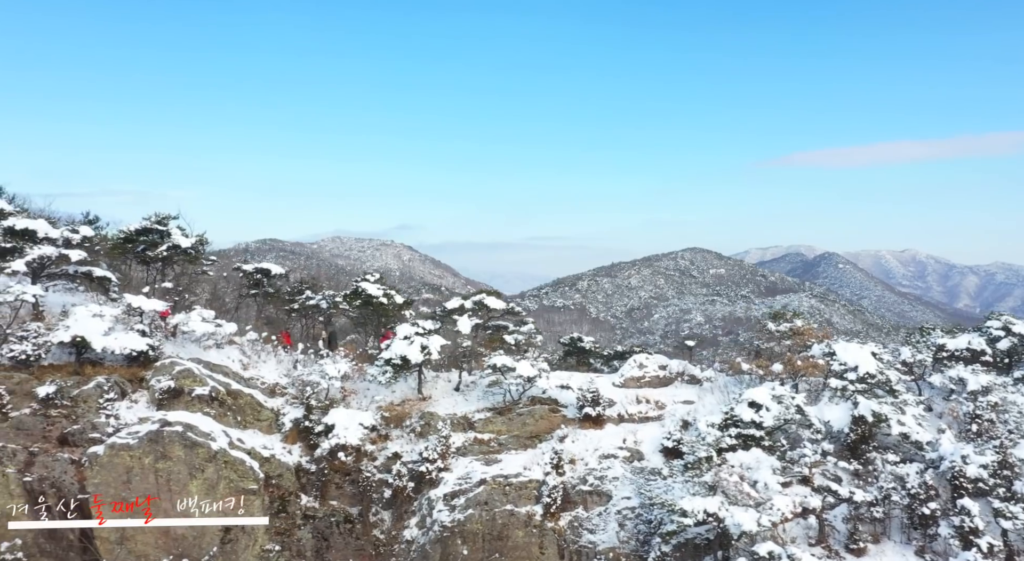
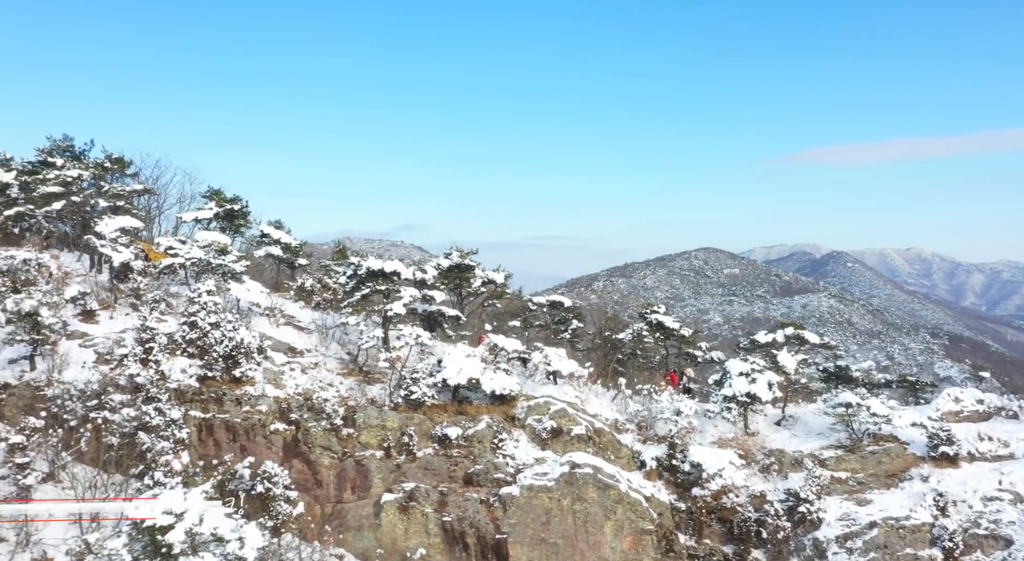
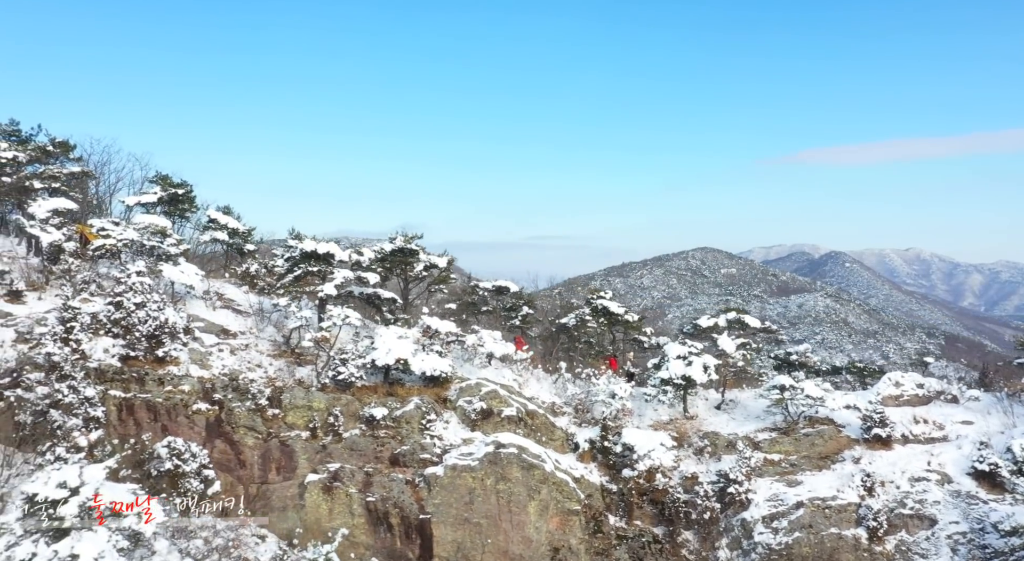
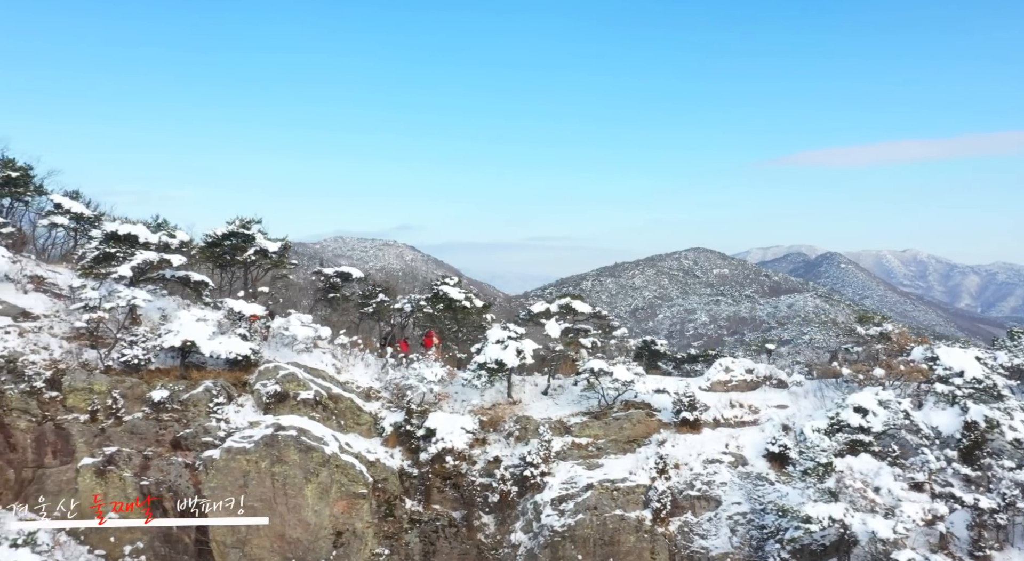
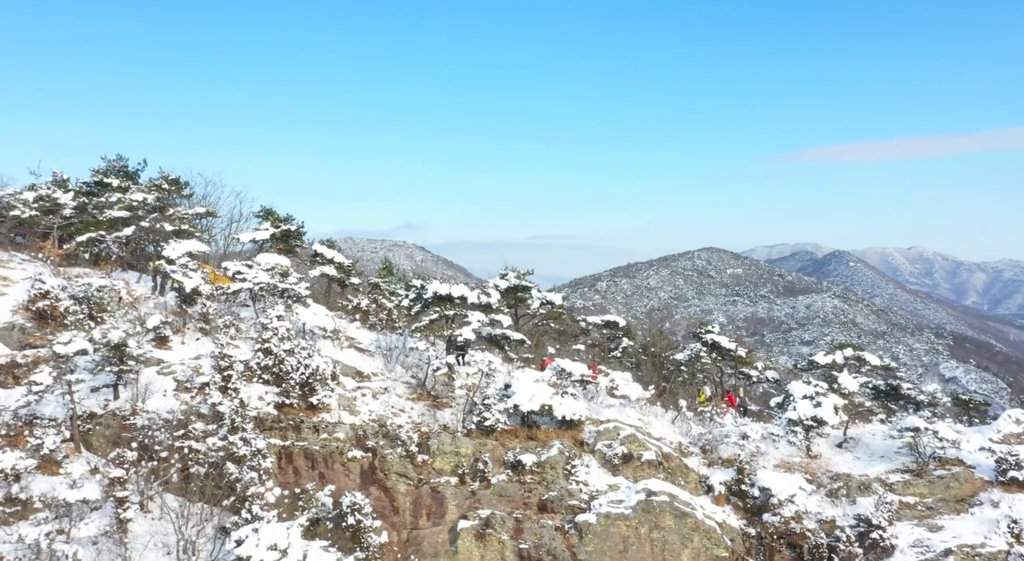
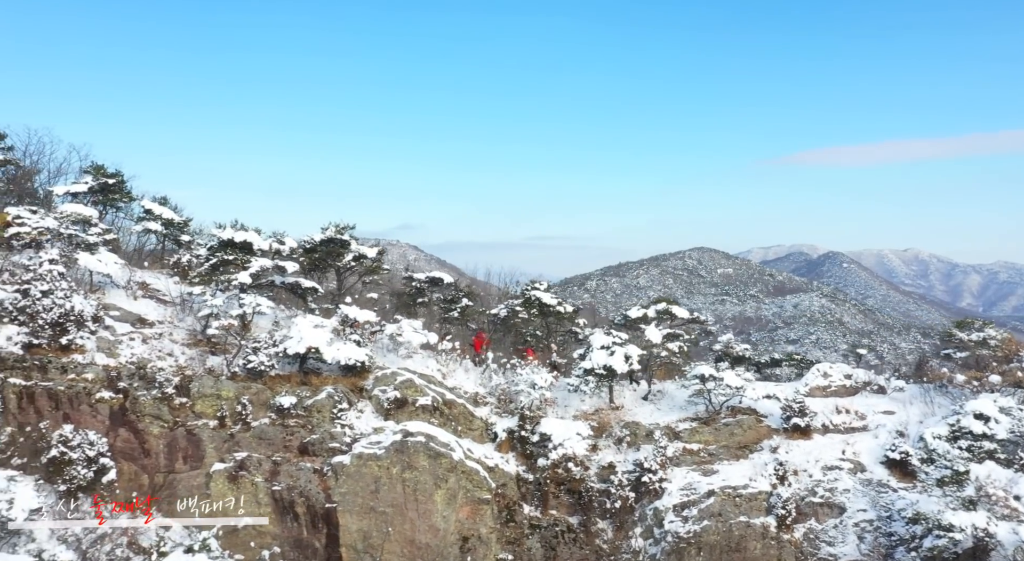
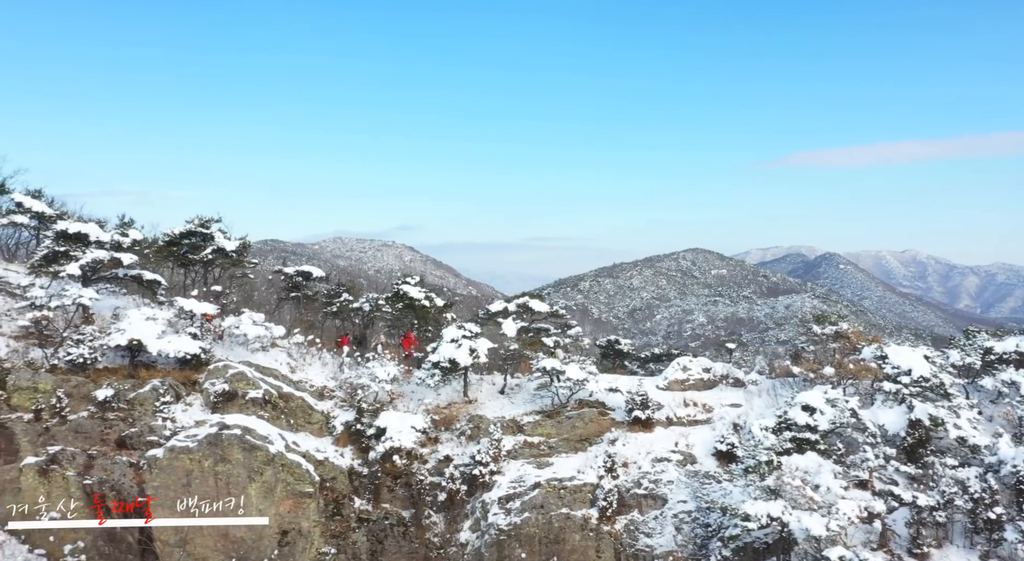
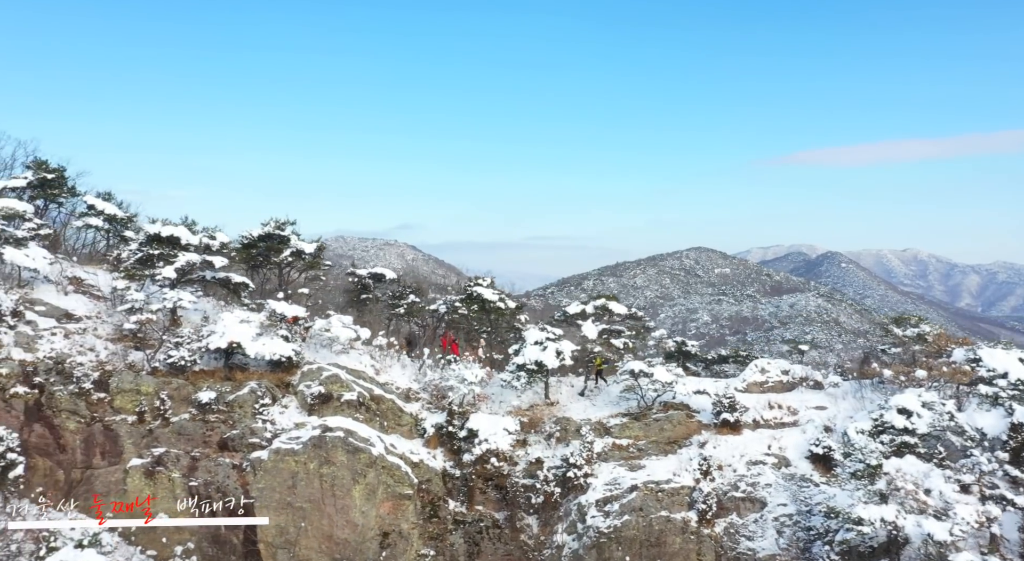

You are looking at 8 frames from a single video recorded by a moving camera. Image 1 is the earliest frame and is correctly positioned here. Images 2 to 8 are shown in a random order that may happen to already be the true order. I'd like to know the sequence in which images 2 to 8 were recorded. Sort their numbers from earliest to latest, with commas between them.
7, 4, 8, 6, 3, 2, 5
